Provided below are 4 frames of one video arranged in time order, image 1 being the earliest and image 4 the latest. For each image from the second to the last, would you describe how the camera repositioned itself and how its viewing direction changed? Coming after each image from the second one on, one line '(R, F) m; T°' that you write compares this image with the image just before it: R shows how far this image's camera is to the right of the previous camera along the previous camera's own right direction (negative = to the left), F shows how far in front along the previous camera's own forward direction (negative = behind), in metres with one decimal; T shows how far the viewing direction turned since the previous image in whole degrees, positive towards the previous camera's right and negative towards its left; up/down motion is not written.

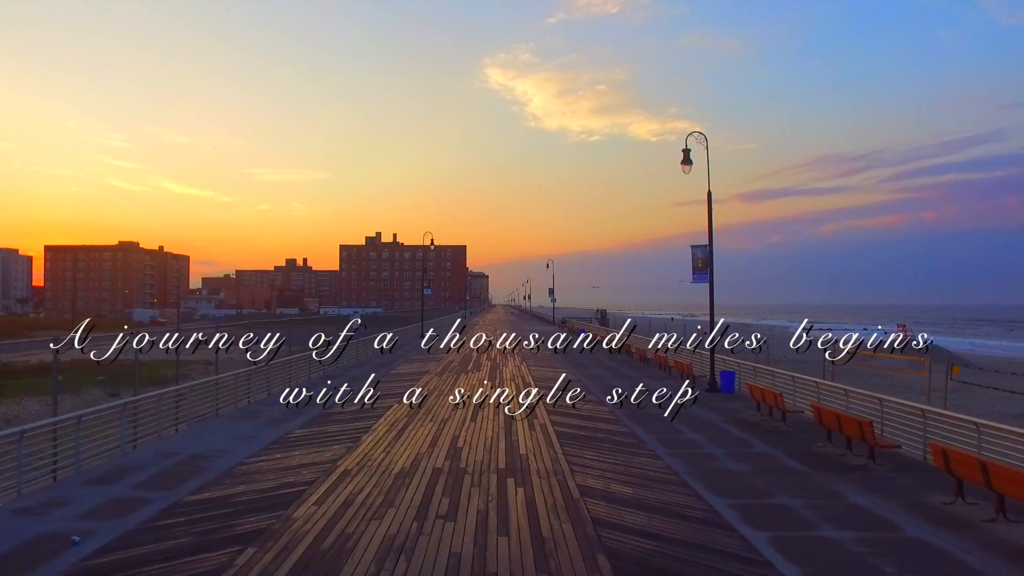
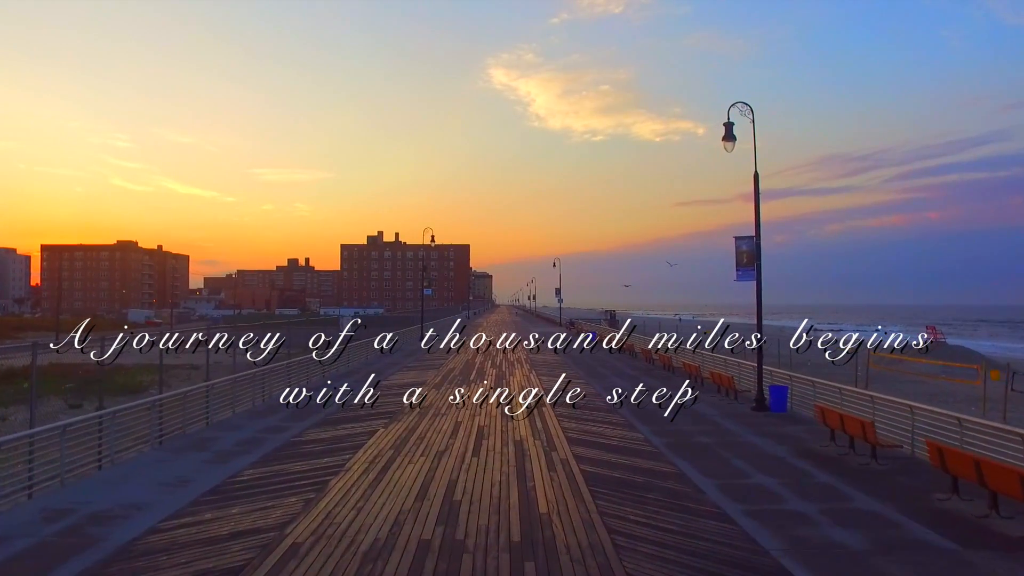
(0.0, +0.7) m; 0°
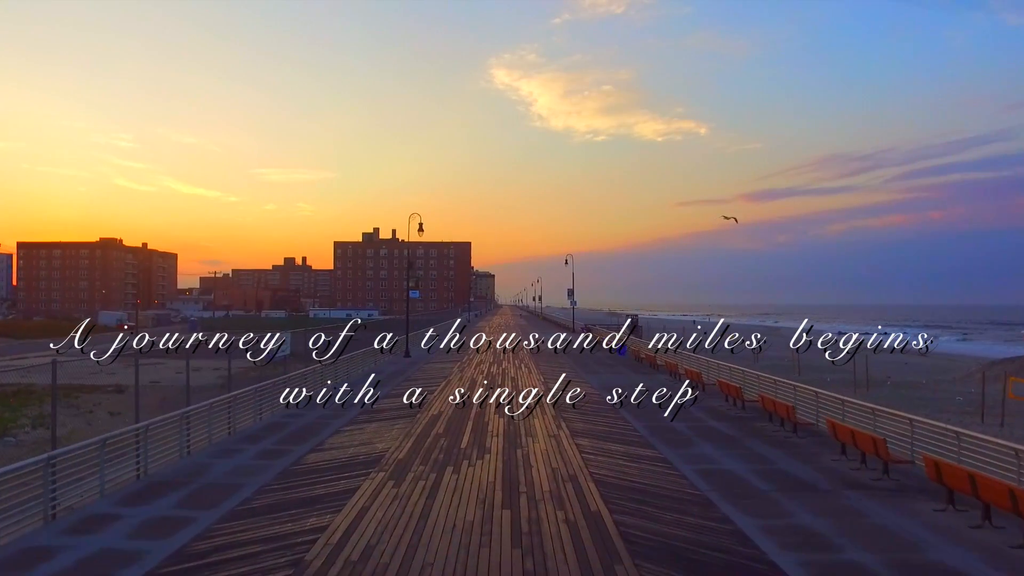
(-0.1, +2.2) m; 0°
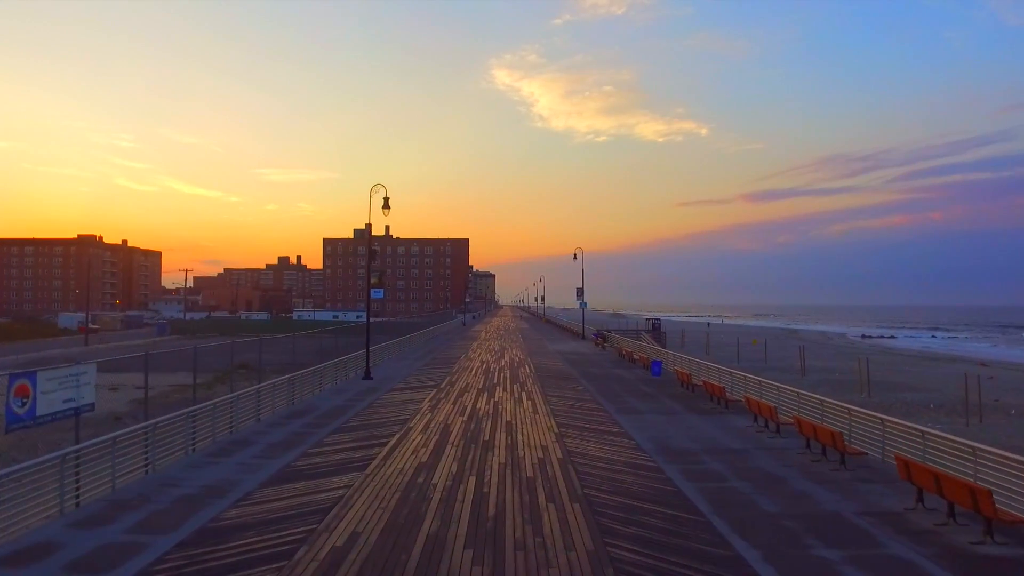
(0.0, +2.2) m; 0°
